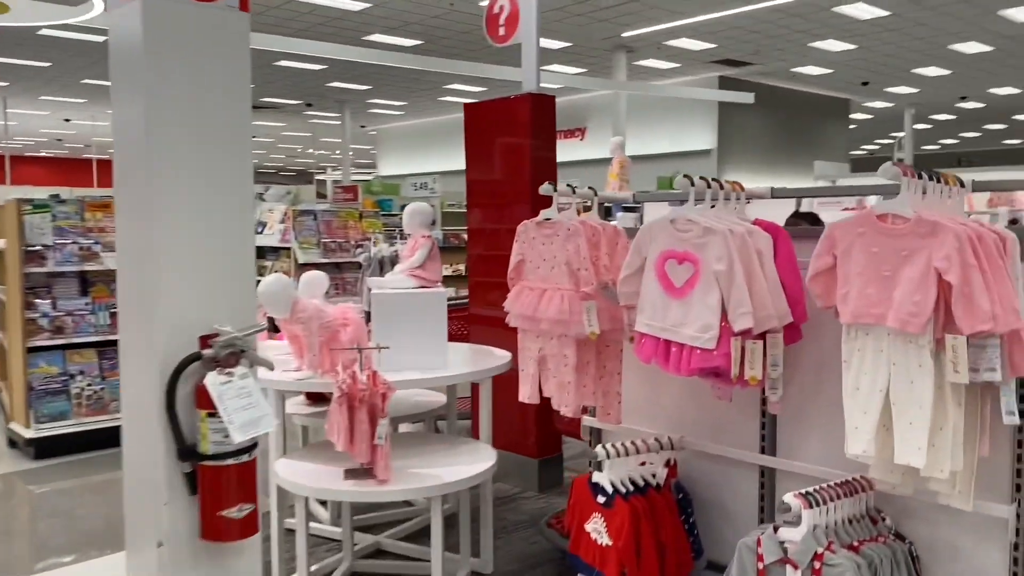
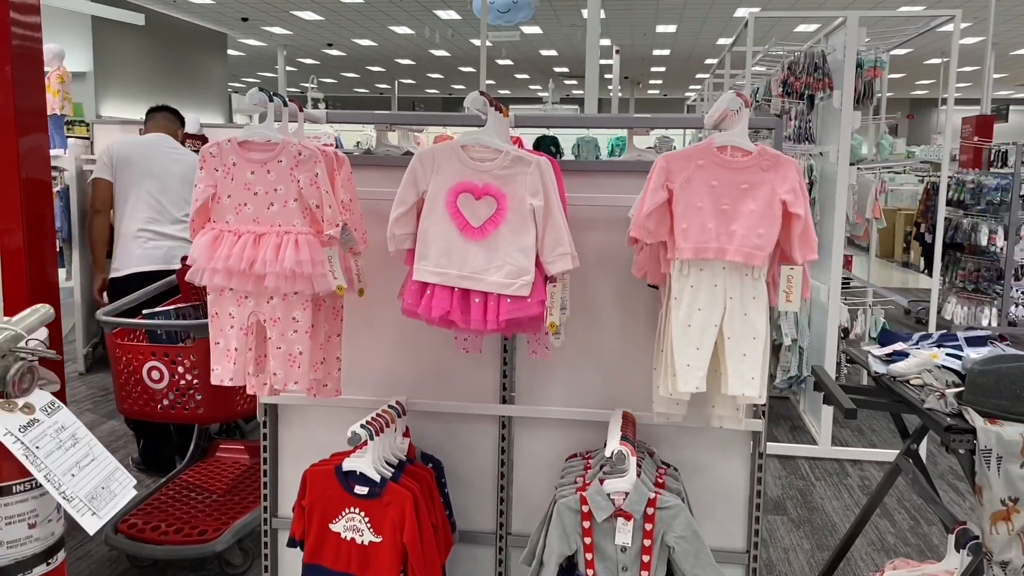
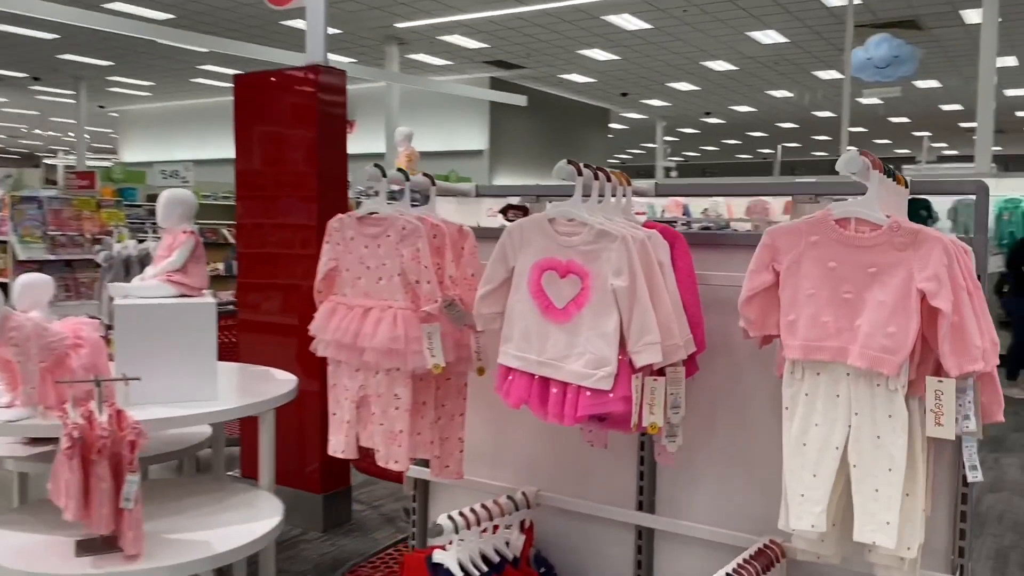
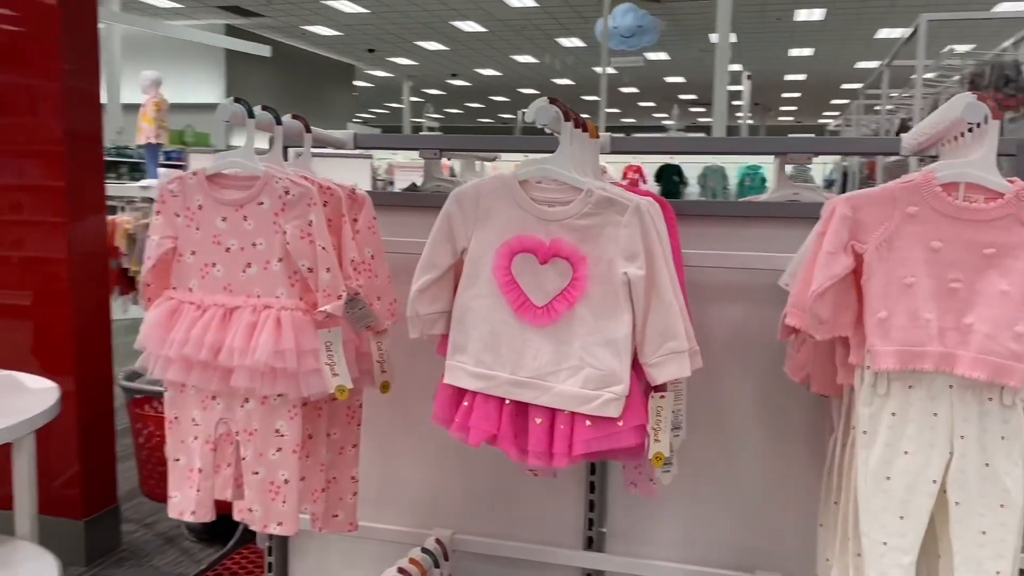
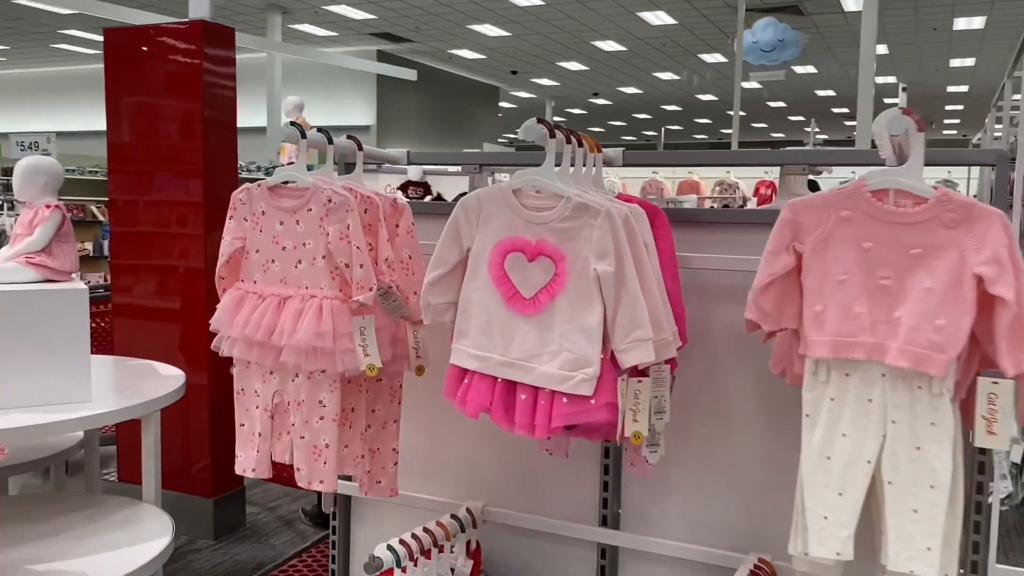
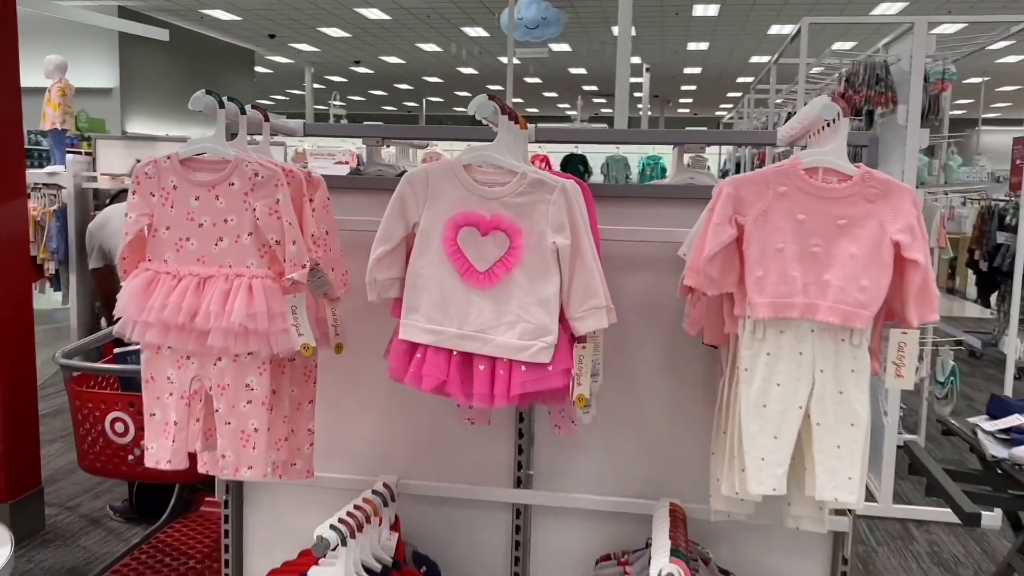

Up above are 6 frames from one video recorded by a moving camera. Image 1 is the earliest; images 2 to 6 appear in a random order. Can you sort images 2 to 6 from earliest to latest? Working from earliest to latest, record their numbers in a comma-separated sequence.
3, 5, 4, 6, 2
